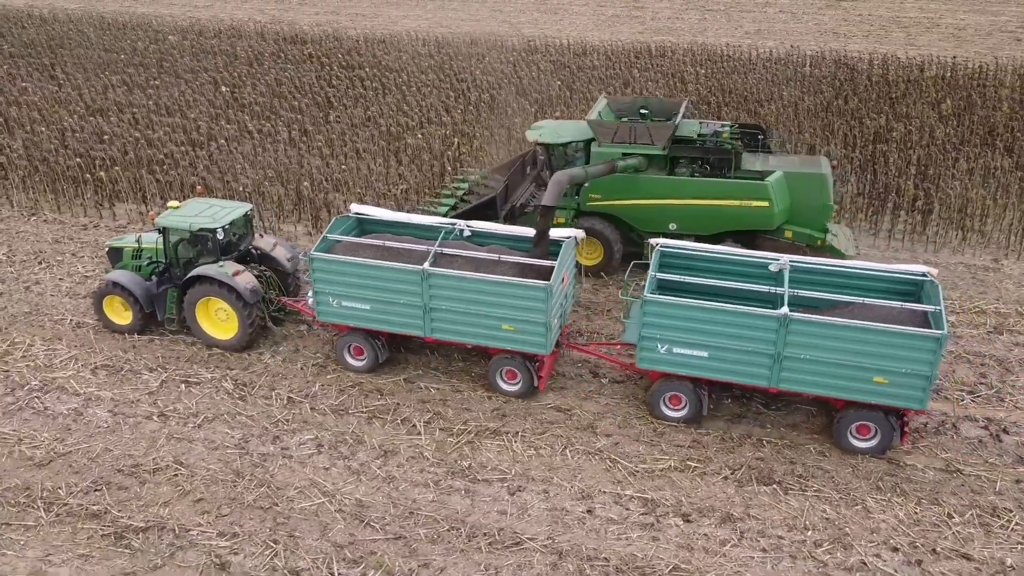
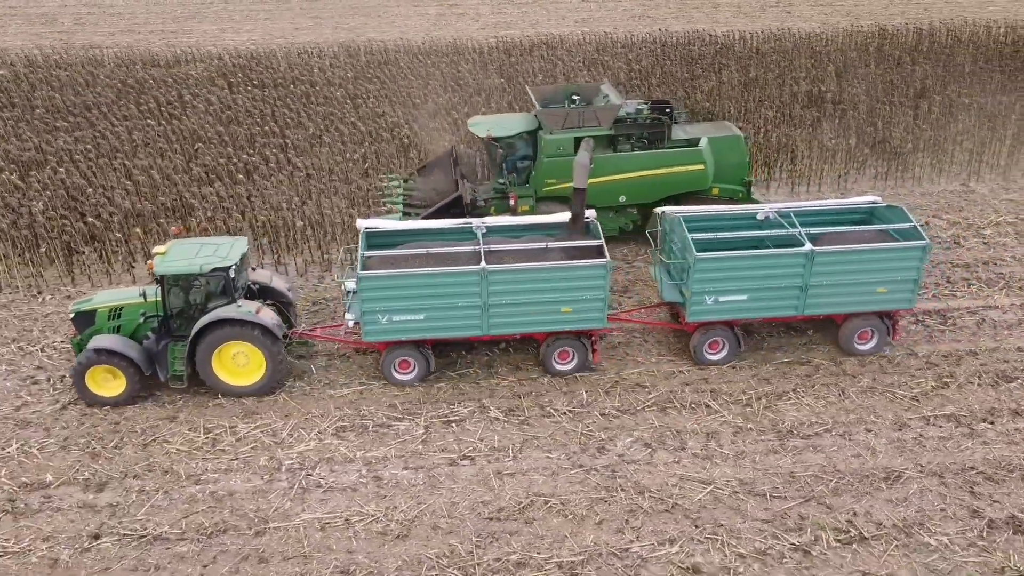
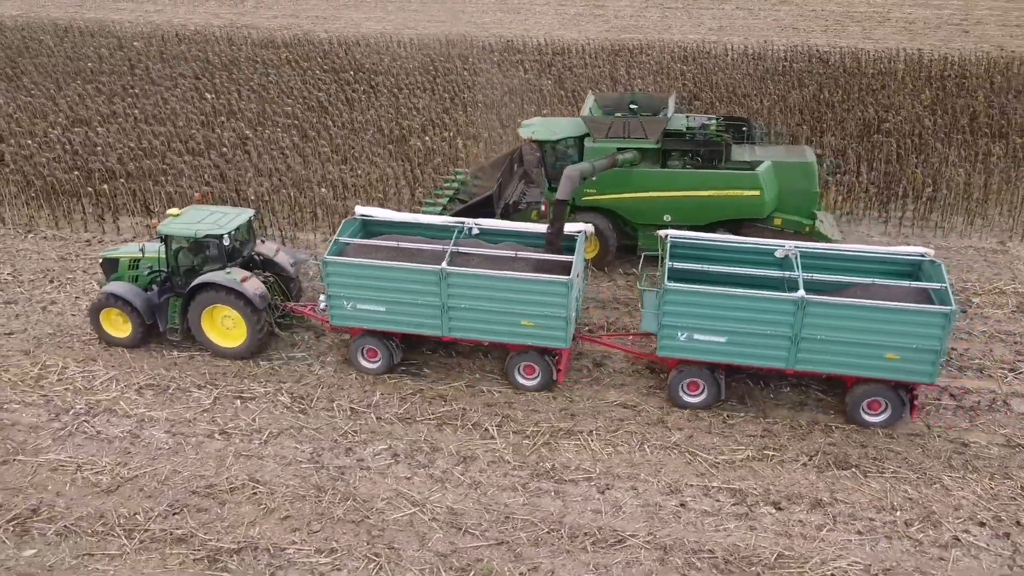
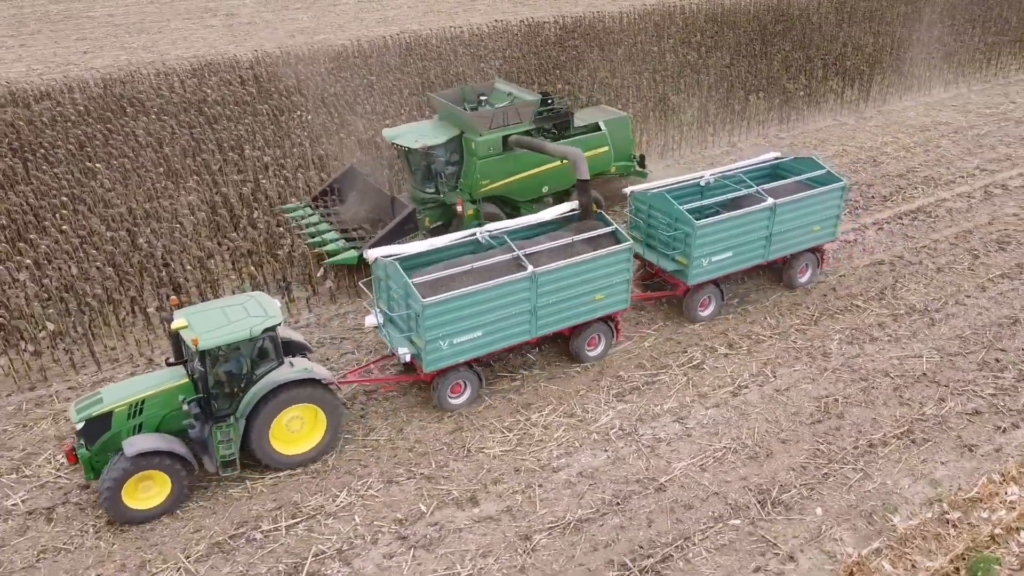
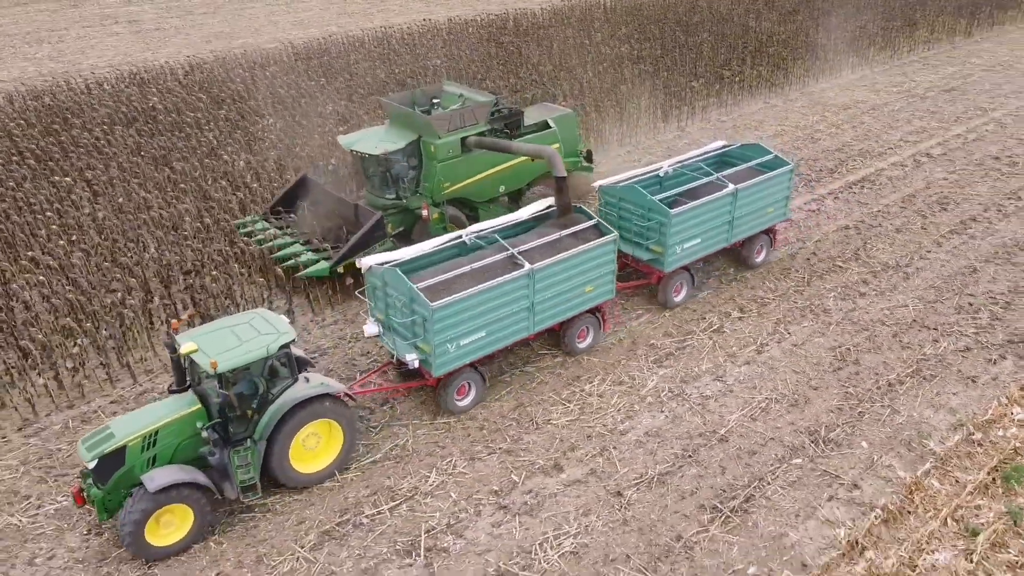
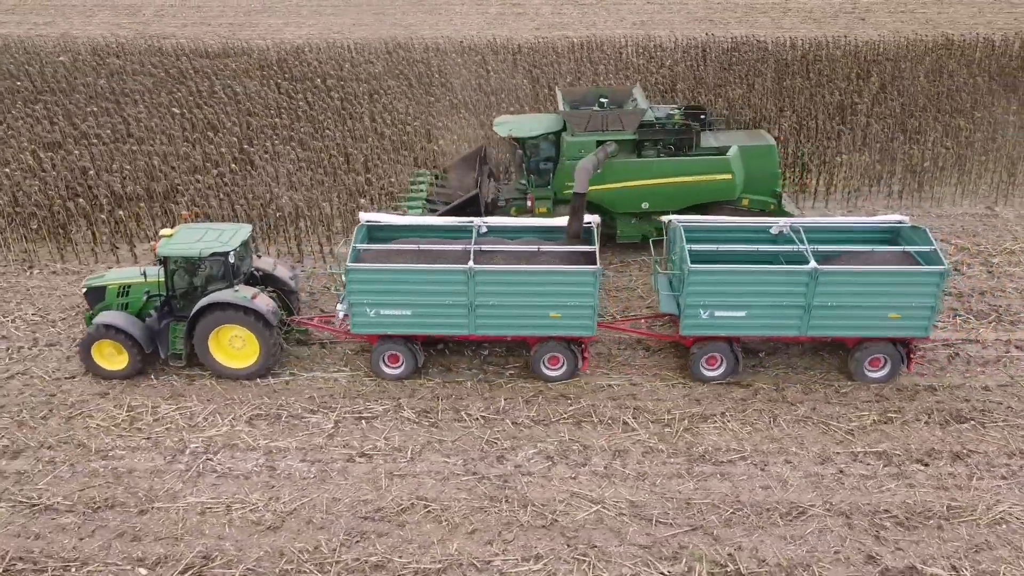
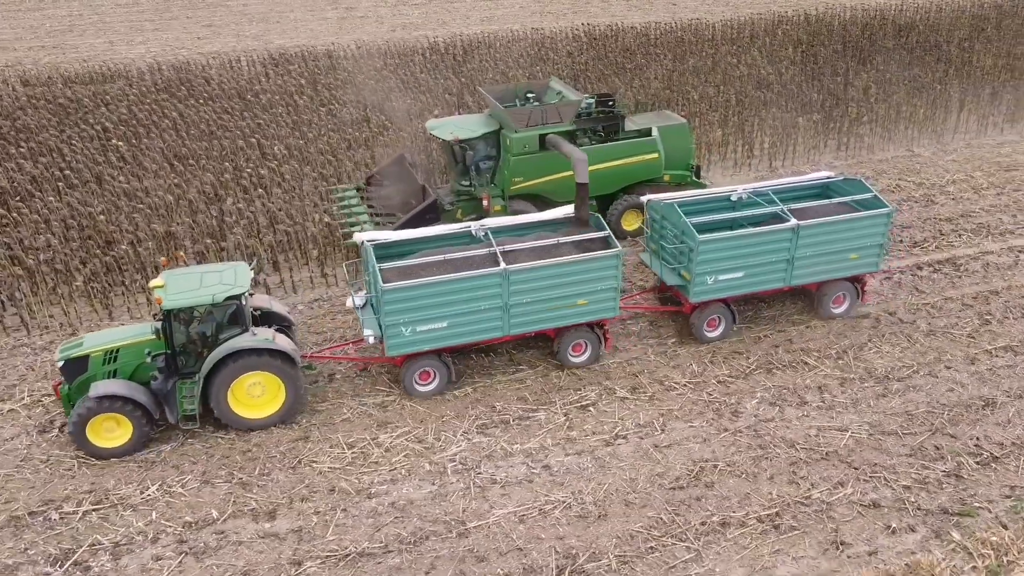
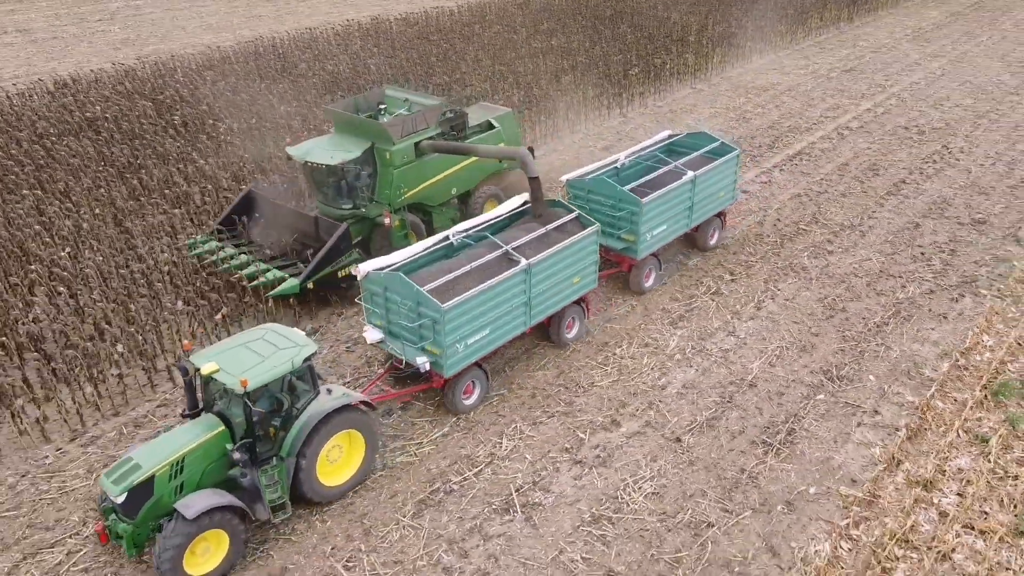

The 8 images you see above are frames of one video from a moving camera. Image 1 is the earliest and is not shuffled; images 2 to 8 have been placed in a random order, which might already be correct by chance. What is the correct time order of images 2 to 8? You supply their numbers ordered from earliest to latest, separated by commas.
3, 6, 2, 7, 4, 5, 8
